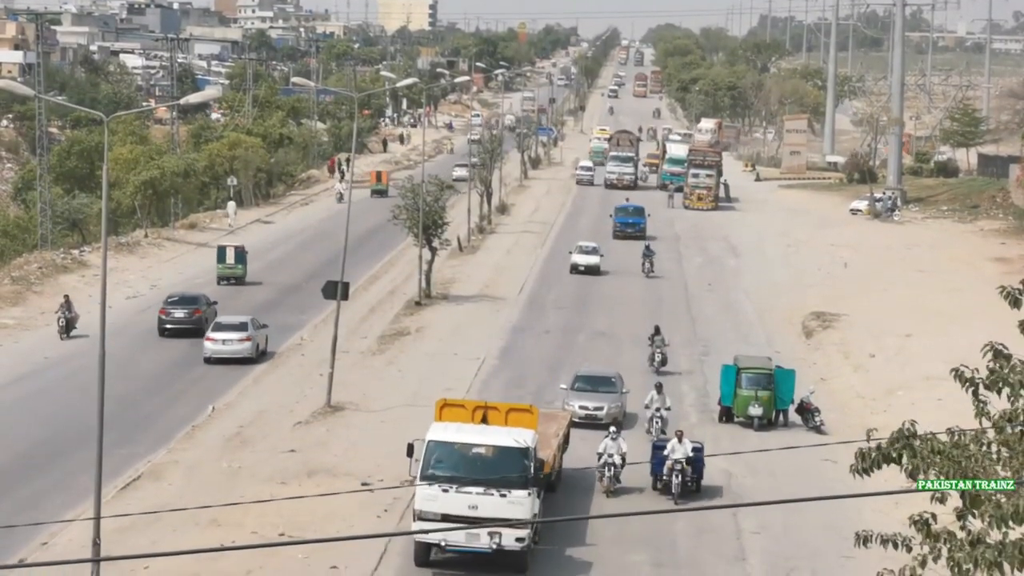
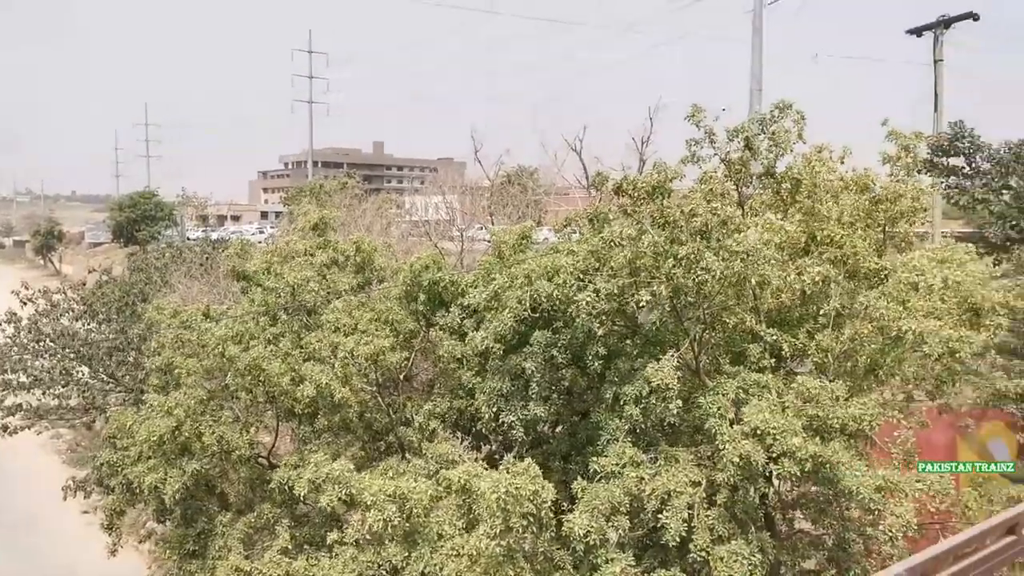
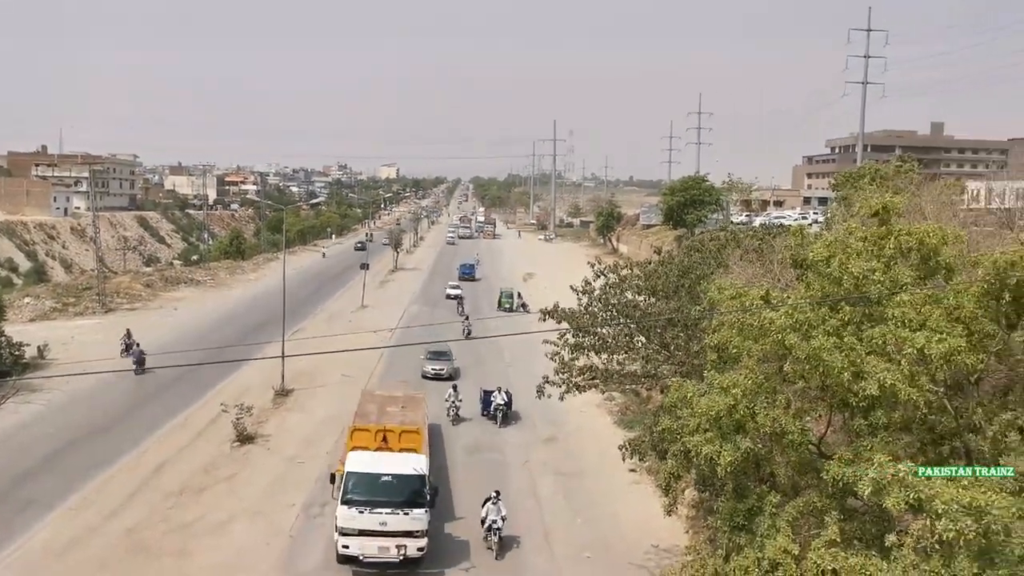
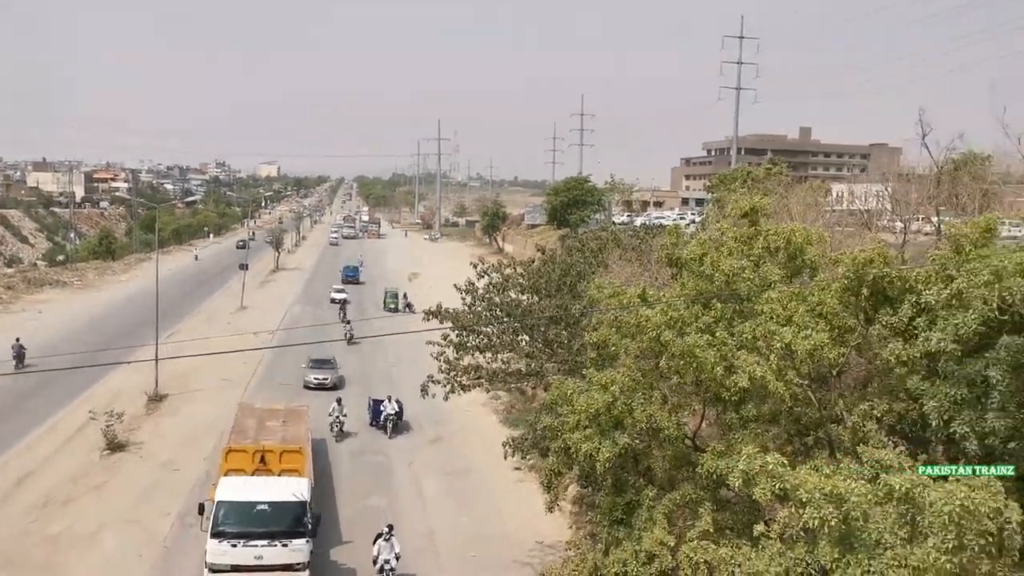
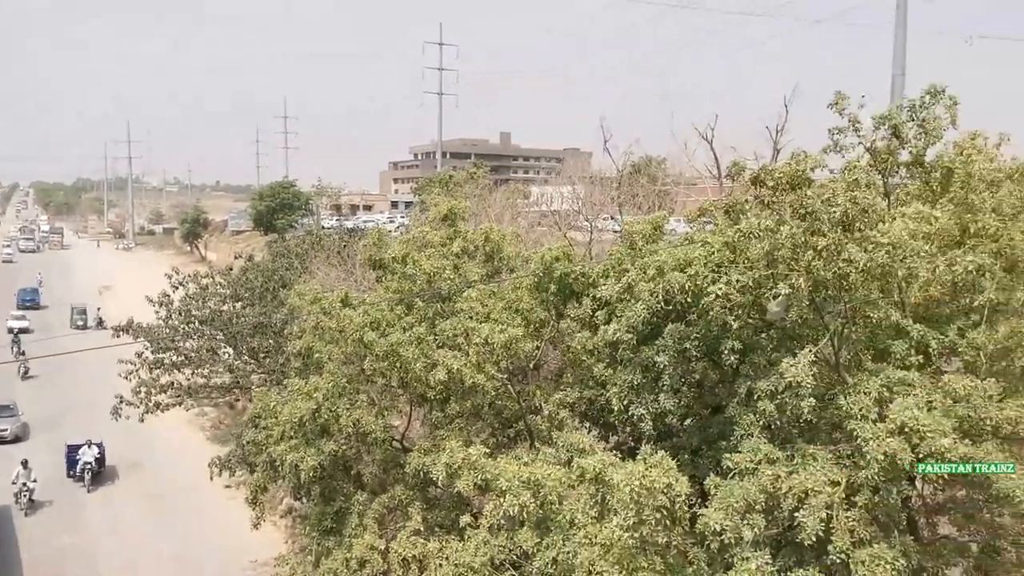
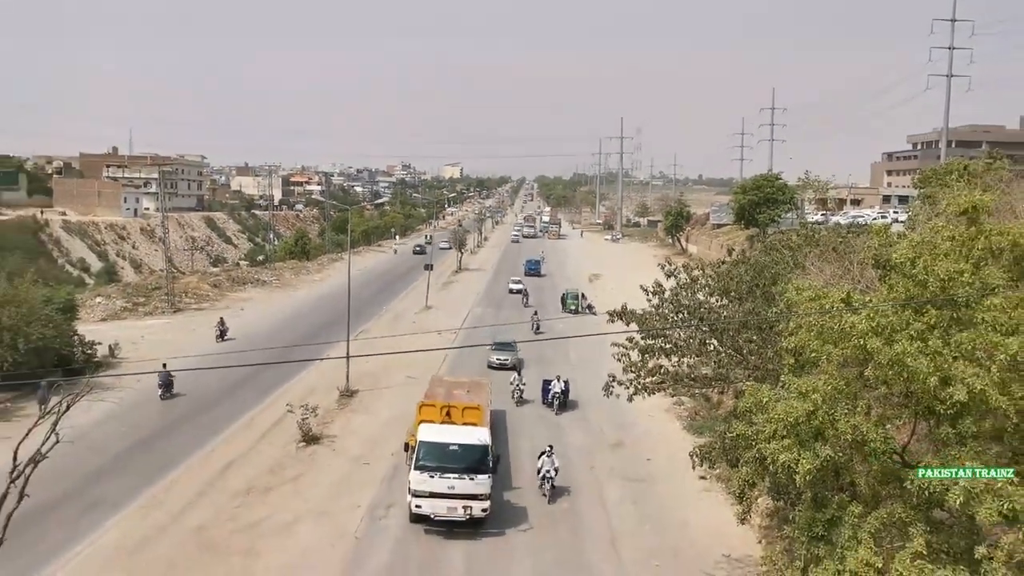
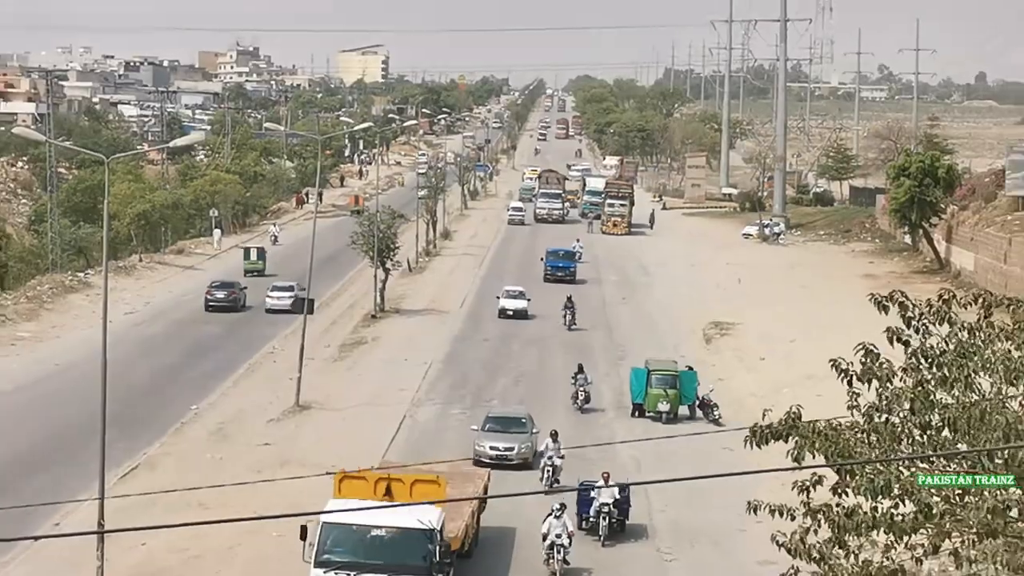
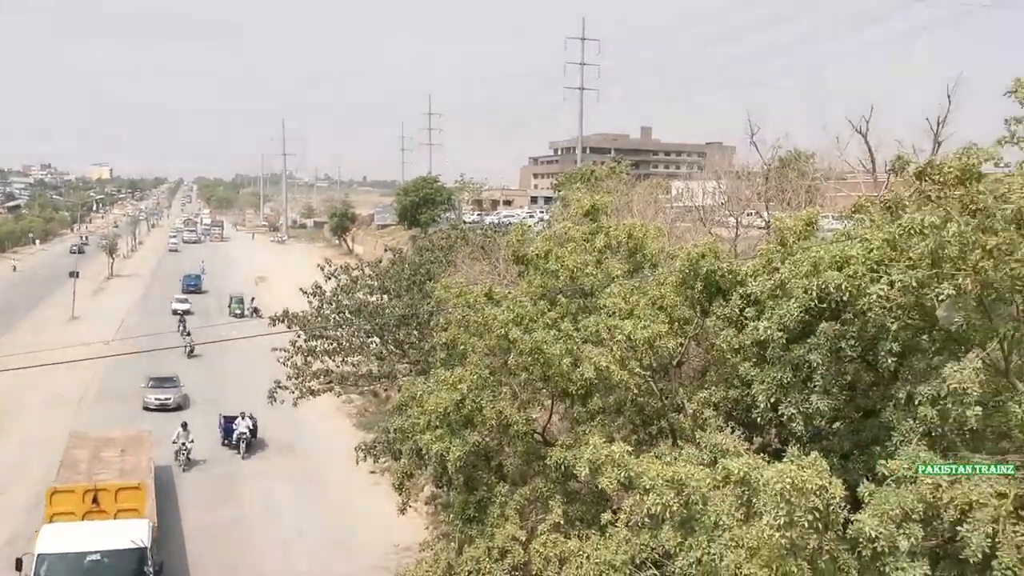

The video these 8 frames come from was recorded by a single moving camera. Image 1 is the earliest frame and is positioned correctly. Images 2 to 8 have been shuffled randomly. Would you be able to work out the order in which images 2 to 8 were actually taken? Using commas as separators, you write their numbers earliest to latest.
7, 6, 3, 4, 8, 5, 2
